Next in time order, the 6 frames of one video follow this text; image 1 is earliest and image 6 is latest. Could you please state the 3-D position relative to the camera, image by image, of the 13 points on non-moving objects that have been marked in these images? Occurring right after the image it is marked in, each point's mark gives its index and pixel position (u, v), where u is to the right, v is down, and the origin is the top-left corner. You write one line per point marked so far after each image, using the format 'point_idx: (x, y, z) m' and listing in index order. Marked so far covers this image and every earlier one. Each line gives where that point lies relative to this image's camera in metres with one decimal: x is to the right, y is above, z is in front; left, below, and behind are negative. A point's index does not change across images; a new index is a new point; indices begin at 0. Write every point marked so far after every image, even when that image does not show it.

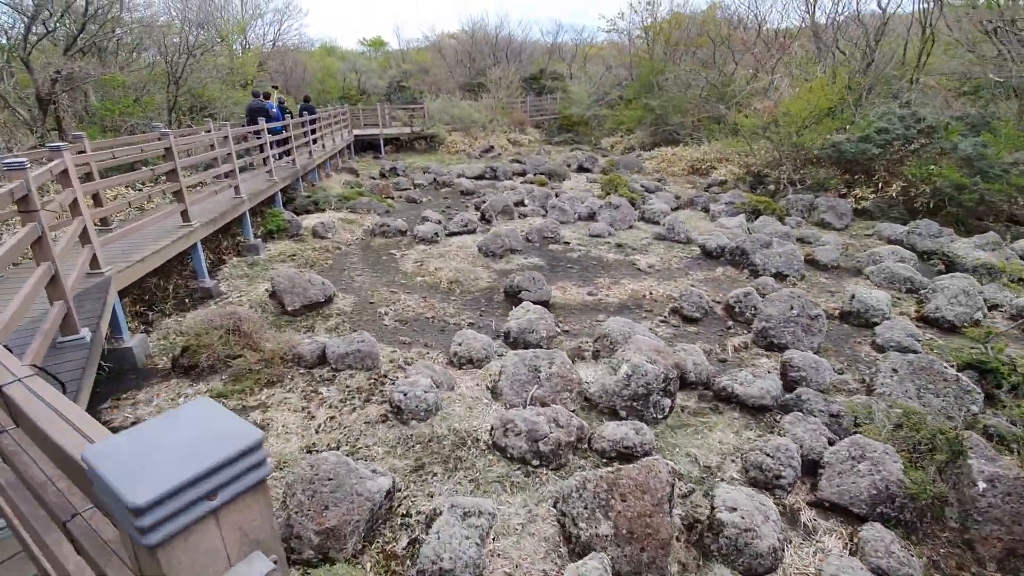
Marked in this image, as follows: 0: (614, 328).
0: (+0.9, -0.4, +4.5) m
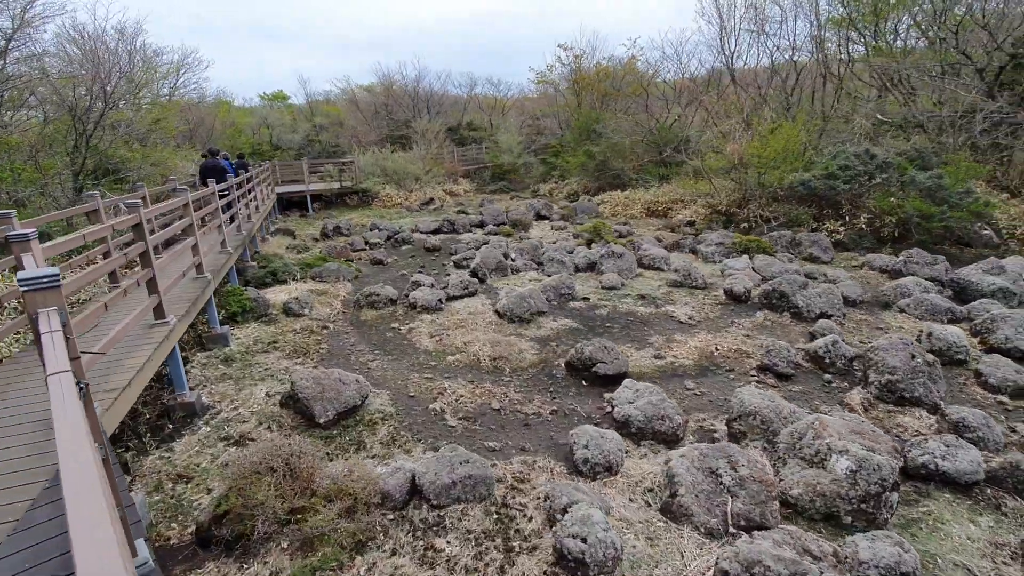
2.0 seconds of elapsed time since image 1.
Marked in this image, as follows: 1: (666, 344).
0: (+1.8, -0.9, +3.8) m
1: (+1.8, -0.7, +5.9) m
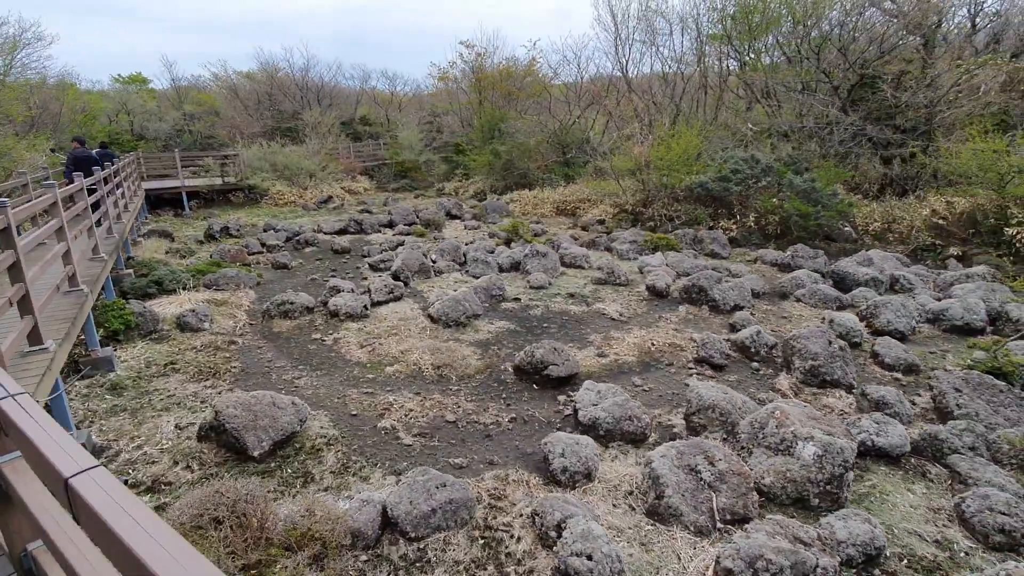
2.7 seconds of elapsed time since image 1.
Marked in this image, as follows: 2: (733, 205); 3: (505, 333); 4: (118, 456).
0: (+1.6, -0.9, +4.0) m
1: (+1.1, -0.6, +6.0) m
2: (+4.8, +1.8, +11.1) m
3: (-0.1, -0.6, +6.2) m
4: (-2.9, -1.2, +3.7) m
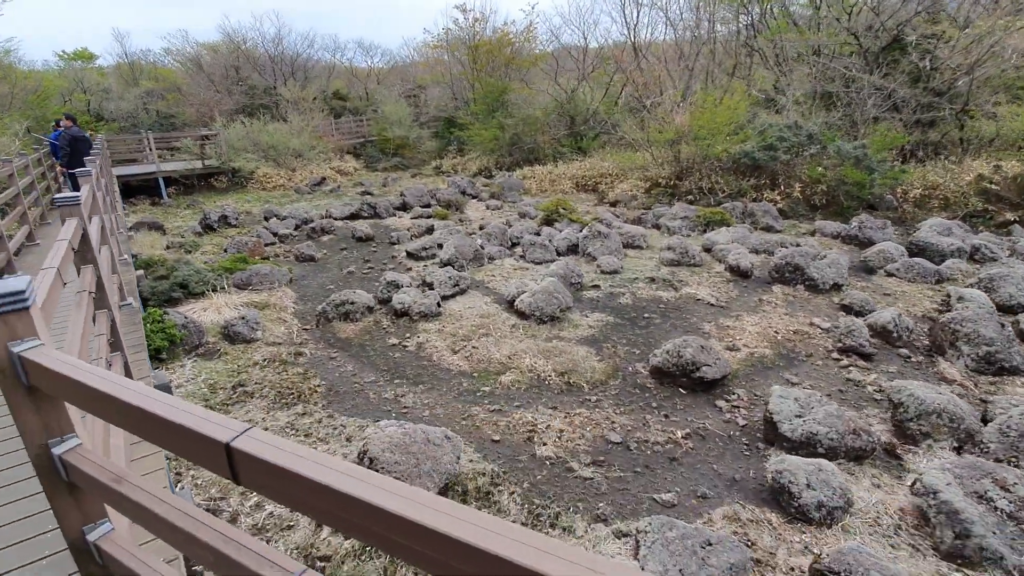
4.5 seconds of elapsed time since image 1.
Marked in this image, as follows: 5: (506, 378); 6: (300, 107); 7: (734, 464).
0: (+2.9, -0.8, +3.4) m
1: (+2.2, -0.5, +5.4) m
2: (+5.5, +2.4, +10.6) m
3: (+1.0, -0.4, +5.6) m
4: (-1.6, -1.3, +2.9) m
5: (-0.1, -0.8, +4.6) m
6: (-8.2, +7.0, +19.7) m
7: (+1.5, -1.2, +3.4) m
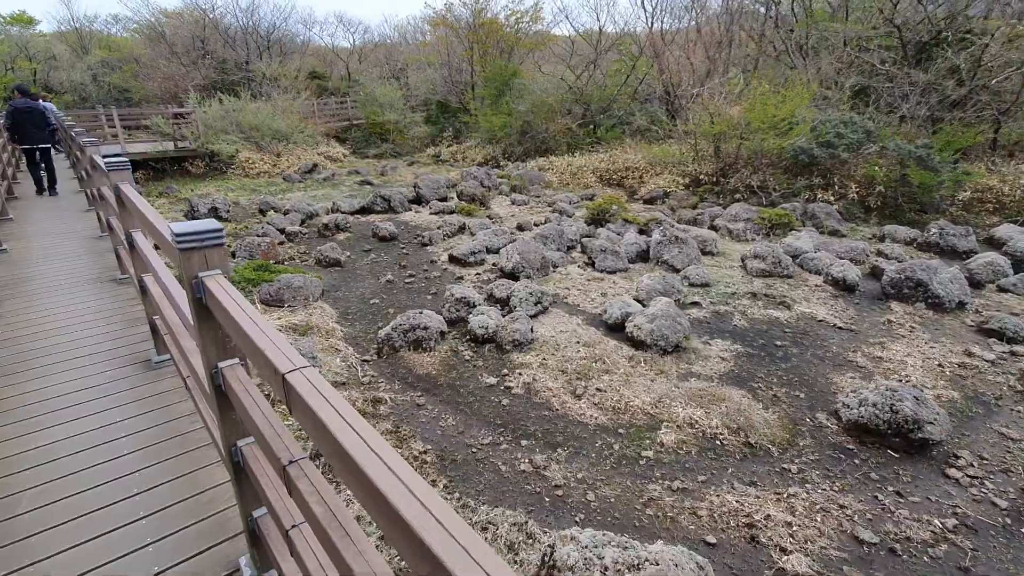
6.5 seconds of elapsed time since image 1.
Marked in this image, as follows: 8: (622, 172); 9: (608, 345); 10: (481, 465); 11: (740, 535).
0: (+4.1, -1.0, +2.7) m
1: (+3.3, -0.7, +4.6) m
2: (+6.2, +2.2, +10.0) m
3: (+2.1, -0.6, +4.6) m
4: (-0.3, -1.6, +1.8) m
5: (+1.1, -1.0, +3.6) m
6: (-8.1, +7.2, +17.9) m
7: (+2.7, -1.5, +2.6) m
8: (+2.7, +2.8, +12.3) m
9: (+0.9, -0.5, +4.8) m
10: (-0.2, -1.2, +3.3) m
11: (+1.2, -1.3, +2.8) m
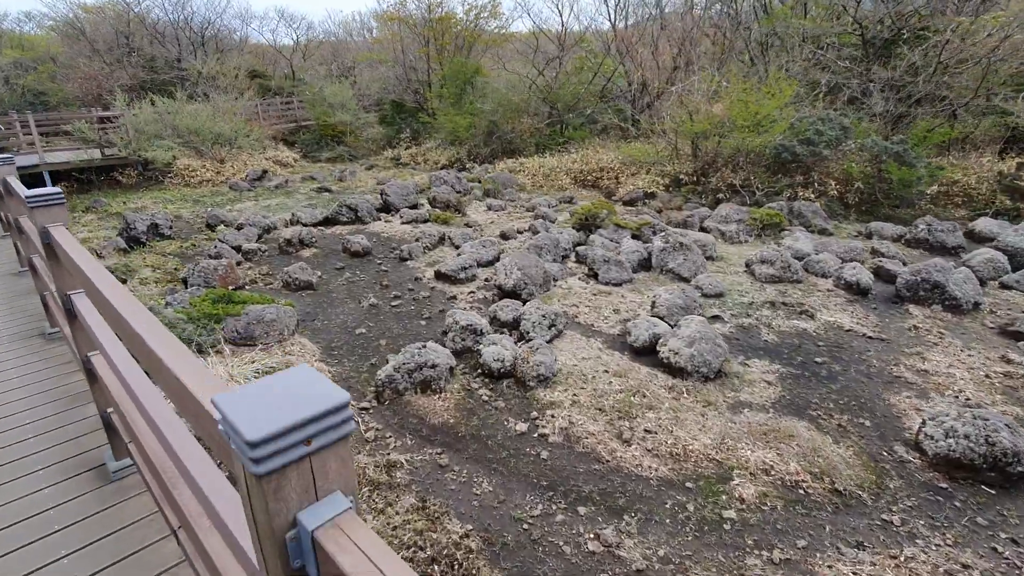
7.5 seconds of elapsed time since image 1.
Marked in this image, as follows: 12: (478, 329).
0: (+4.5, -1.1, +2.5) m
1: (+3.5, -0.8, +4.3) m
2: (+5.7, +2.3, +9.9) m
3: (+2.3, -0.8, +4.2) m
4: (+0.2, -1.8, +1.2) m
5: (+1.4, -1.2, +3.1) m
6: (-9.4, +6.6, +16.5) m
7: (+3.1, -1.6, +2.2) m
8: (+2.1, +2.7, +11.9) m
9: (+1.1, -0.7, +4.2) m
10: (+0.1, -1.4, +2.7) m
11: (+1.6, -1.5, +2.3) m
12: (-0.3, -0.4, +4.7) m
